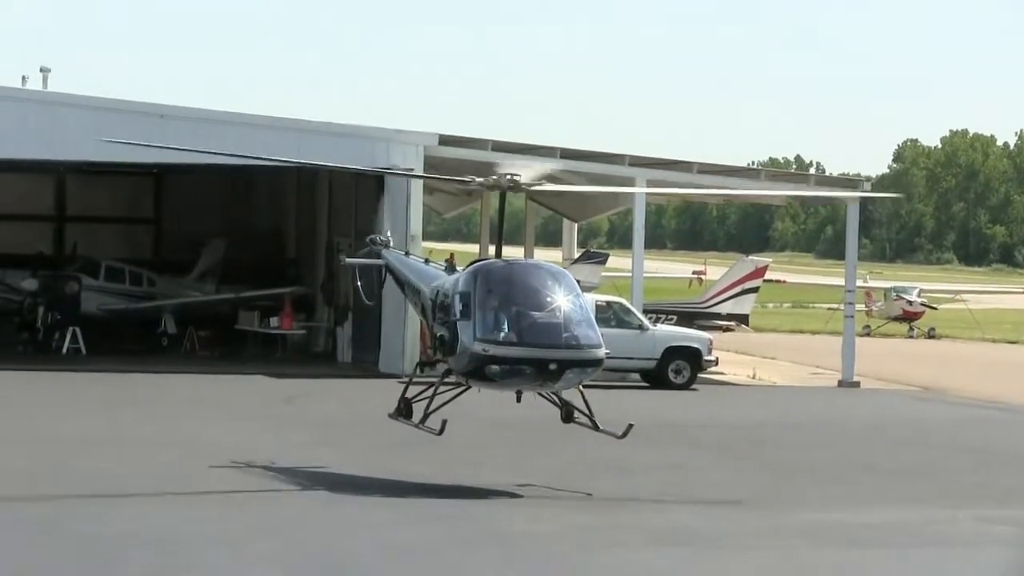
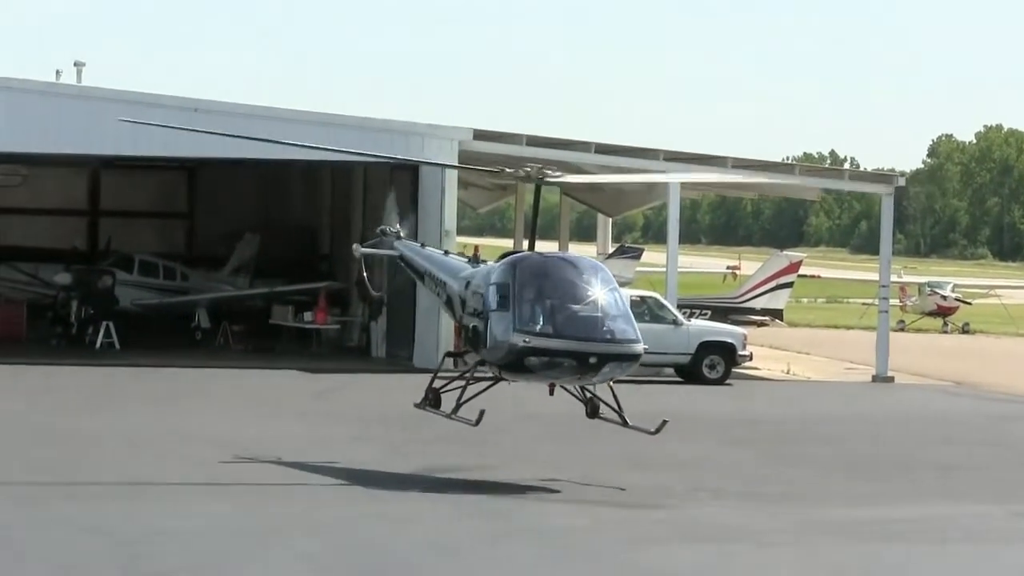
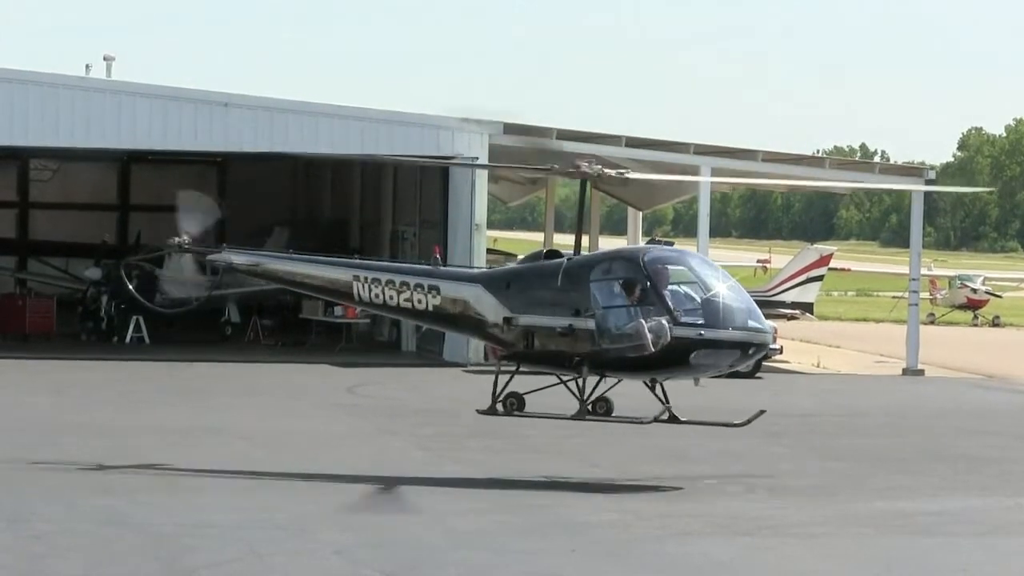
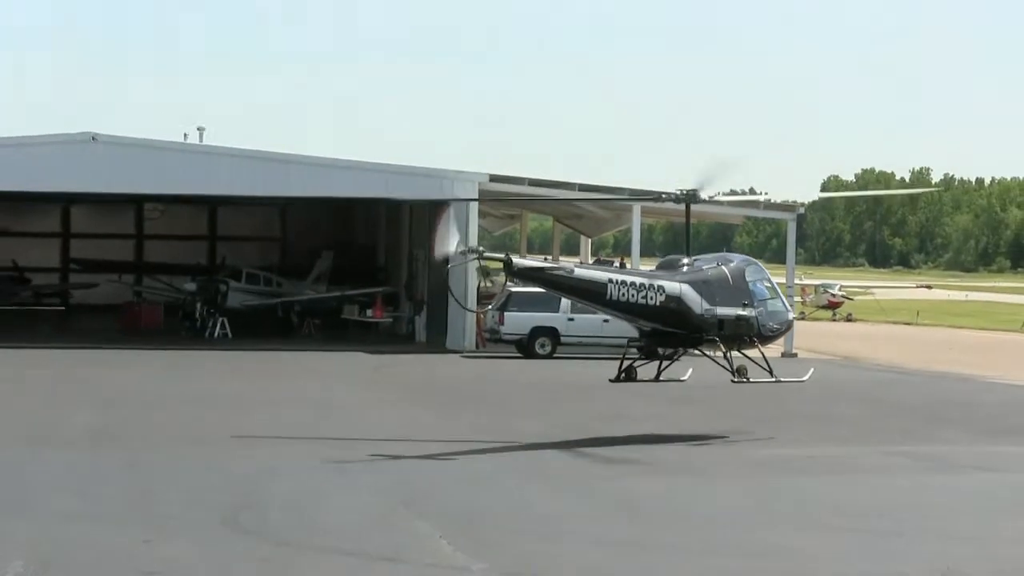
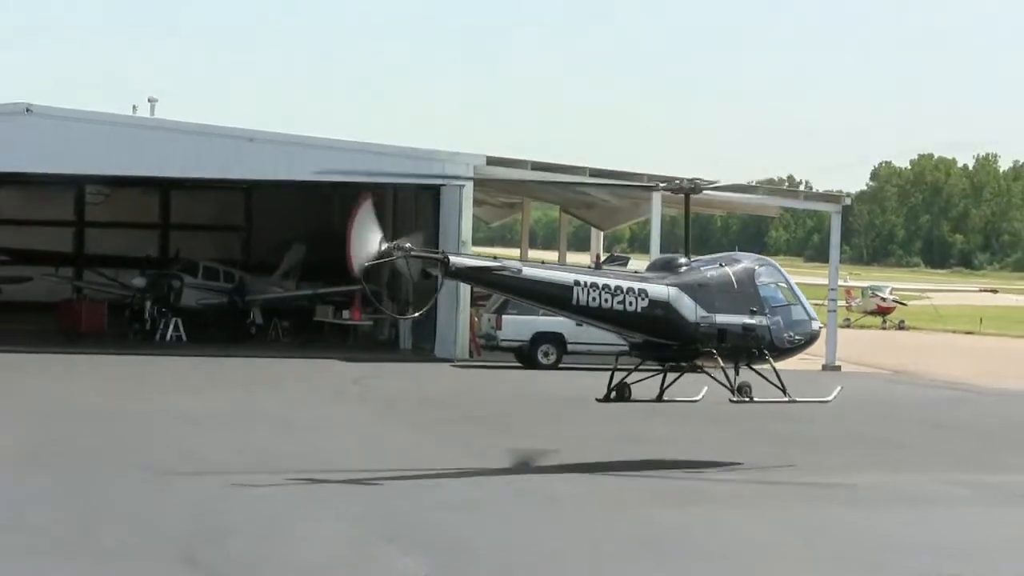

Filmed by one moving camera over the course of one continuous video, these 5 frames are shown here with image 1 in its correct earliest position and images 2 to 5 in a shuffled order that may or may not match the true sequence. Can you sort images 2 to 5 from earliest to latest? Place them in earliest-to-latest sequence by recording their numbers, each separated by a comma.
2, 3, 5, 4
